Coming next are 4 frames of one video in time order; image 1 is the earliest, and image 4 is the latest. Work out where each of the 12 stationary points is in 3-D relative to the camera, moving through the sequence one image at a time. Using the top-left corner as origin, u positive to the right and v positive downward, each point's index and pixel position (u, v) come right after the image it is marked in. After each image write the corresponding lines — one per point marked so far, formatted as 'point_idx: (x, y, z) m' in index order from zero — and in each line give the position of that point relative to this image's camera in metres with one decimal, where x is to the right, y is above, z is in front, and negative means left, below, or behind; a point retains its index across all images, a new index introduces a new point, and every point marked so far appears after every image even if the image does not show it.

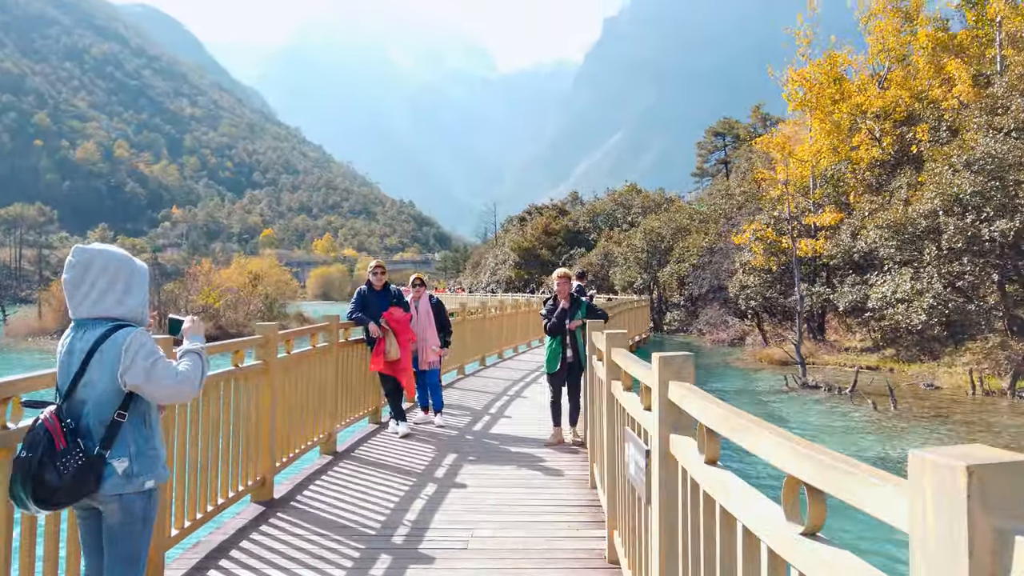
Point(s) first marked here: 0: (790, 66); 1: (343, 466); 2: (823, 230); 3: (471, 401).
0: (+7.8, +6.4, +17.4) m
1: (-1.5, -1.6, +5.5) m
2: (+8.6, +1.6, +16.8) m
3: (-0.6, -1.6, +8.3) m
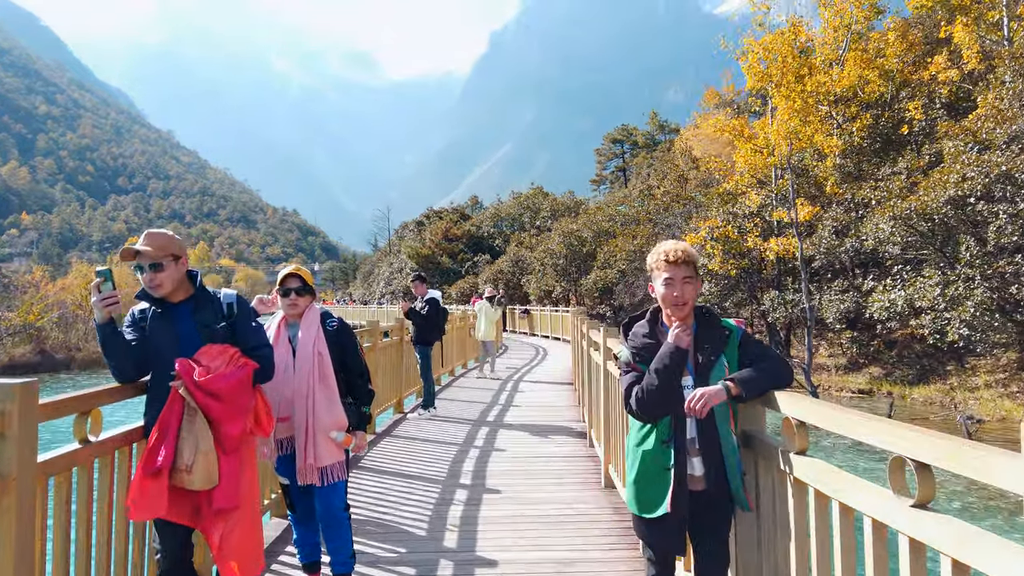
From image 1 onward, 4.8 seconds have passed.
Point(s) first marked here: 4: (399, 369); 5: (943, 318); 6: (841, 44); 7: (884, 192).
0: (+5.8, +6.2, +15.0) m
1: (-1.3, -1.6, +1.5) m
2: (+6.6, +1.4, +14.5) m
3: (-0.8, -1.6, +4.5) m
4: (-1.5, -1.1, +8.2) m
5: (+7.0, -0.5, +9.8) m
6: (+8.0, +5.9, +14.8) m
7: (+7.2, +1.8, +11.6) m
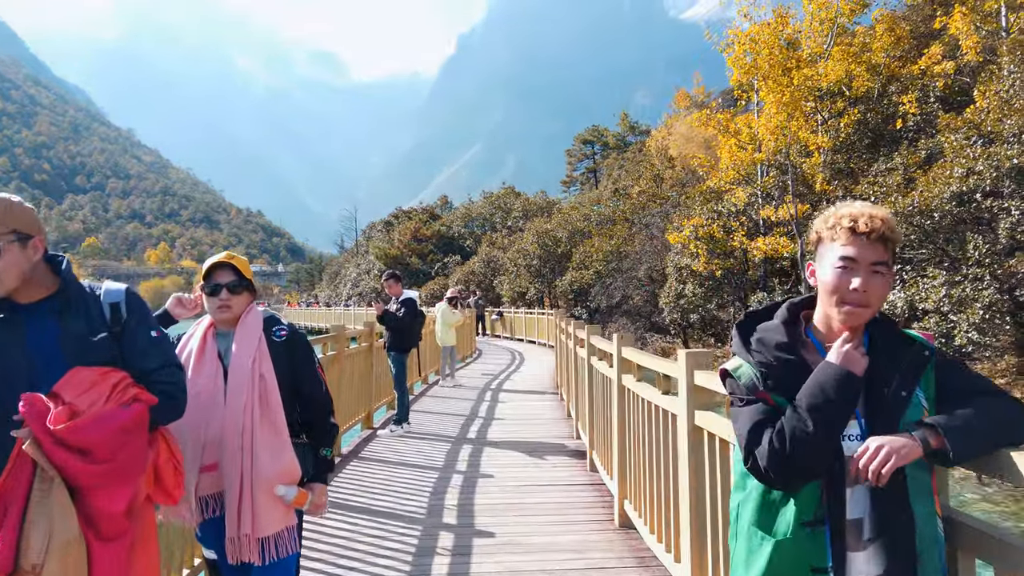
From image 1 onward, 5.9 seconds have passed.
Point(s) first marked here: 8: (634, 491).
0: (+5.2, +6.2, +14.5) m
1: (-1.1, -1.6, +0.6) m
2: (+6.1, +1.4, +14.0) m
3: (-0.8, -1.6, +3.6) m
4: (-1.7, -1.1, +7.3) m
5: (+6.7, -0.5, +9.3) m
6: (+7.4, +5.9, +14.3) m
7: (+6.8, +1.8, +11.1) m
8: (+0.8, -1.3, +3.8) m
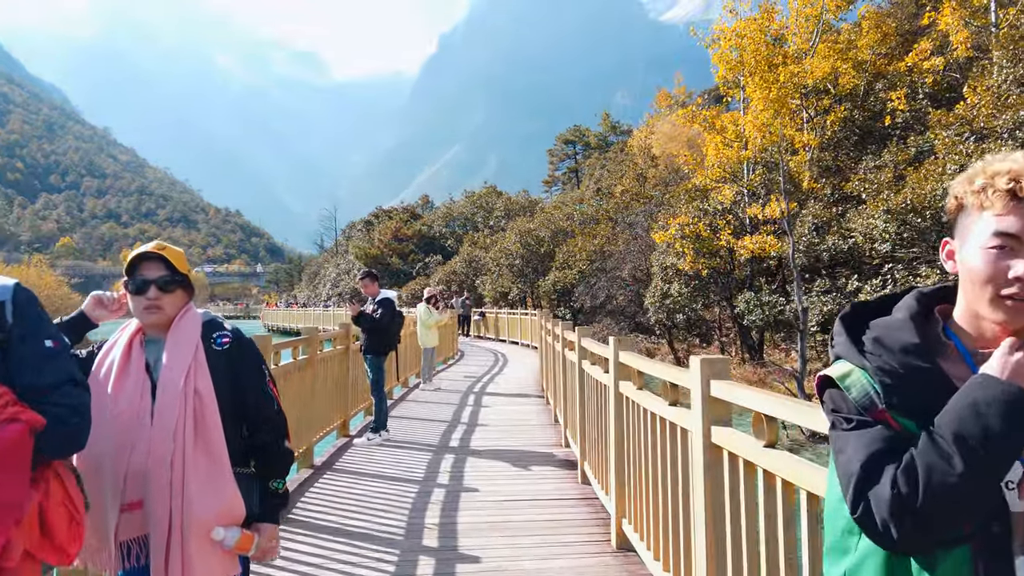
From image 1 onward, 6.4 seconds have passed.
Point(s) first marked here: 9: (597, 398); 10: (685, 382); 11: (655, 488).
0: (+4.8, +6.2, +14.3) m
1: (-1.1, -1.6, +0.2) m
2: (+5.7, +1.4, +13.8) m
3: (-0.9, -1.6, +3.2) m
4: (-1.9, -1.1, +6.9) m
5: (+6.4, -0.5, +9.1) m
6: (+7.0, +5.9, +14.2) m
7: (+6.5, +1.8, +10.9) m
8: (+0.7, -1.3, +3.5) m
9: (+0.6, -0.8, +4.4) m
10: (+0.7, -0.4, +2.5) m
11: (+0.7, -1.0, +3.0) m
